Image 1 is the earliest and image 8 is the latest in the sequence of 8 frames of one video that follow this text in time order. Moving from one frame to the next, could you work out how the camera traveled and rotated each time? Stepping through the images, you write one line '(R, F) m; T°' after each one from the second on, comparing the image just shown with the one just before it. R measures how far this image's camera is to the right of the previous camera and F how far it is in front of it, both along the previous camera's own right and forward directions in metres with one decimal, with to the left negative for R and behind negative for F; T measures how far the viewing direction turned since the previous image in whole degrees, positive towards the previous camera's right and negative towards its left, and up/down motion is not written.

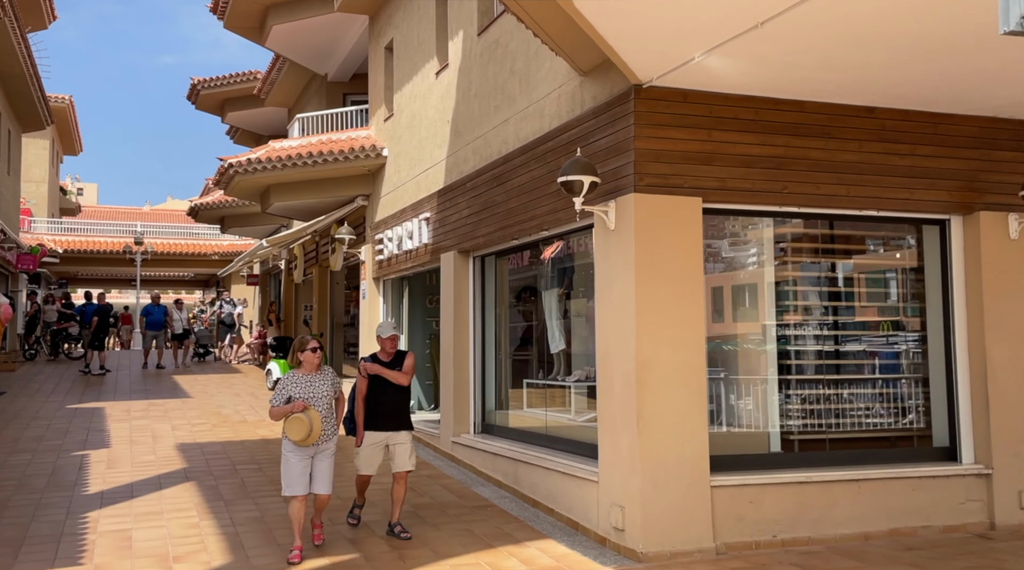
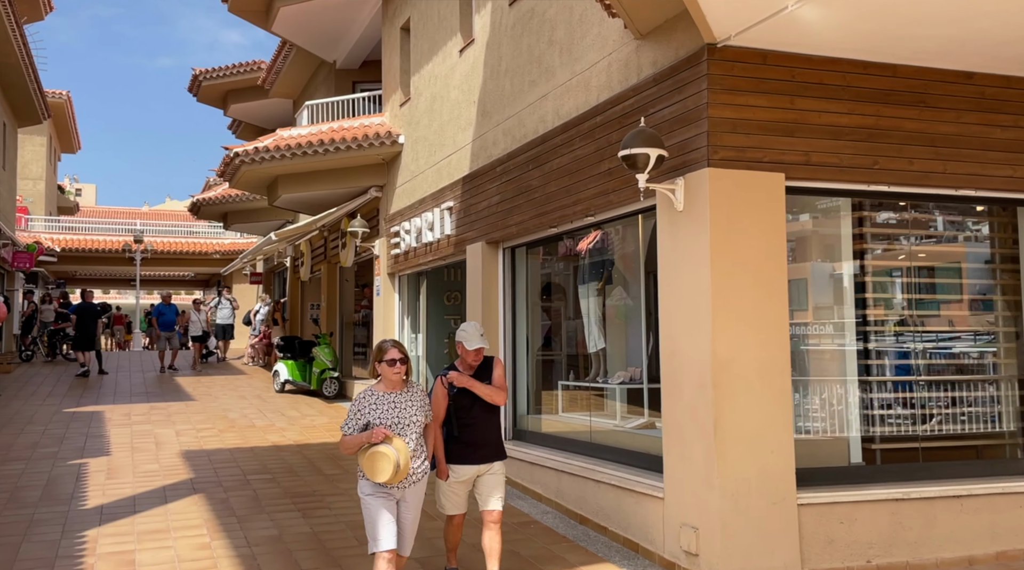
(-0.4, +0.7) m; 0°
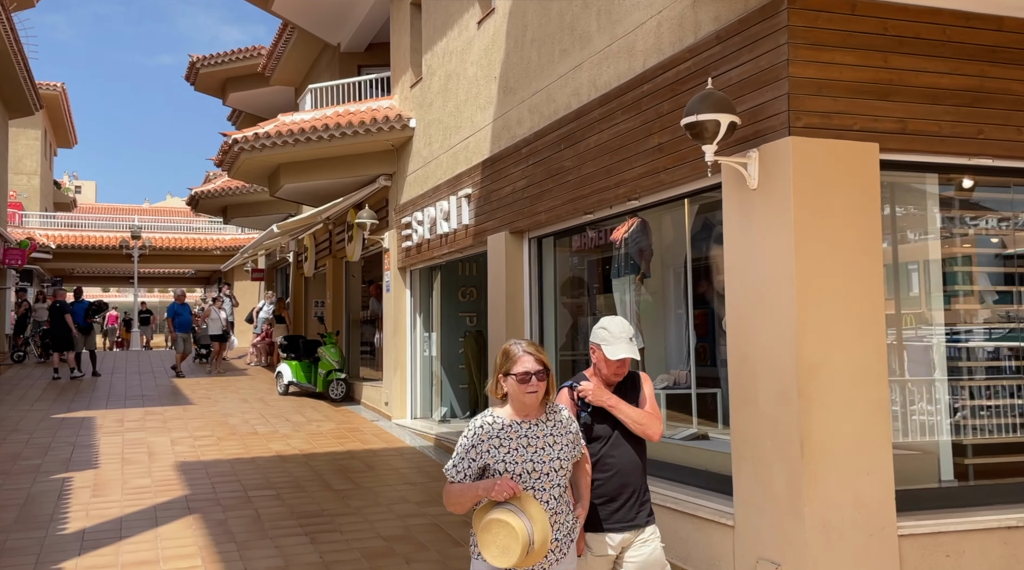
(-0.2, +0.8) m; 0°
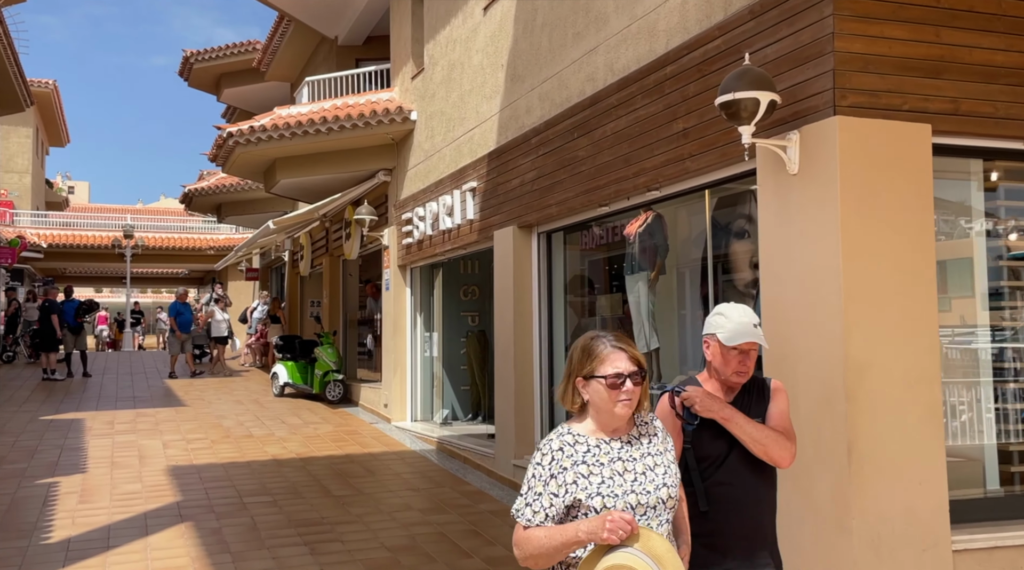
(-0.1, +0.3) m; 0°
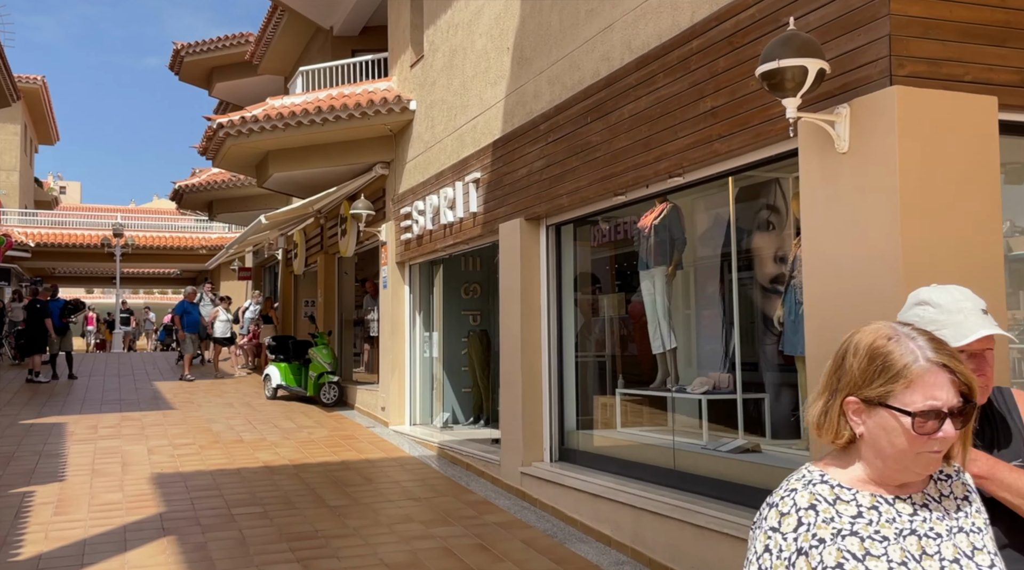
(-0.1, +0.4) m; 0°
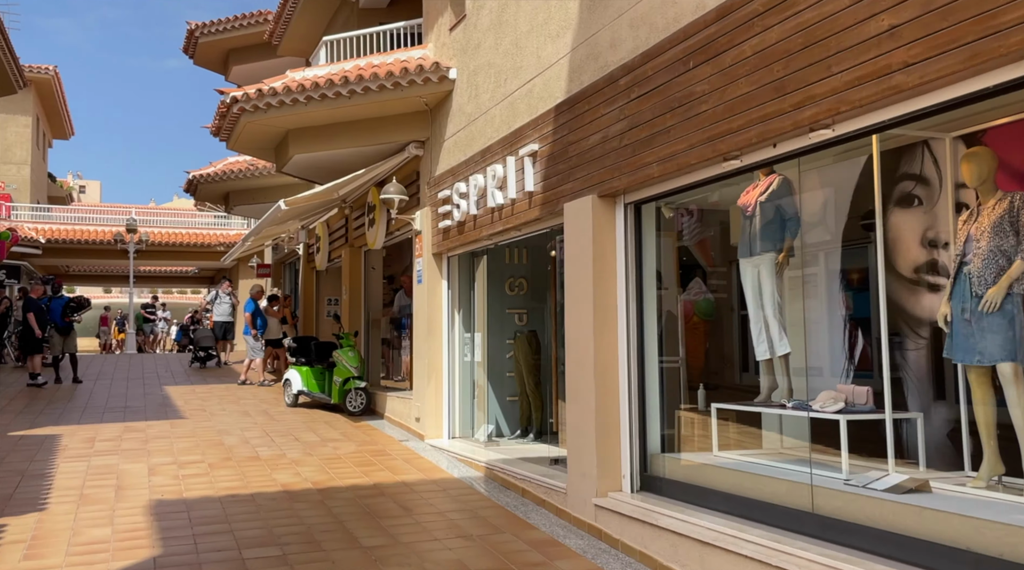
(-0.4, +1.2) m; -1°
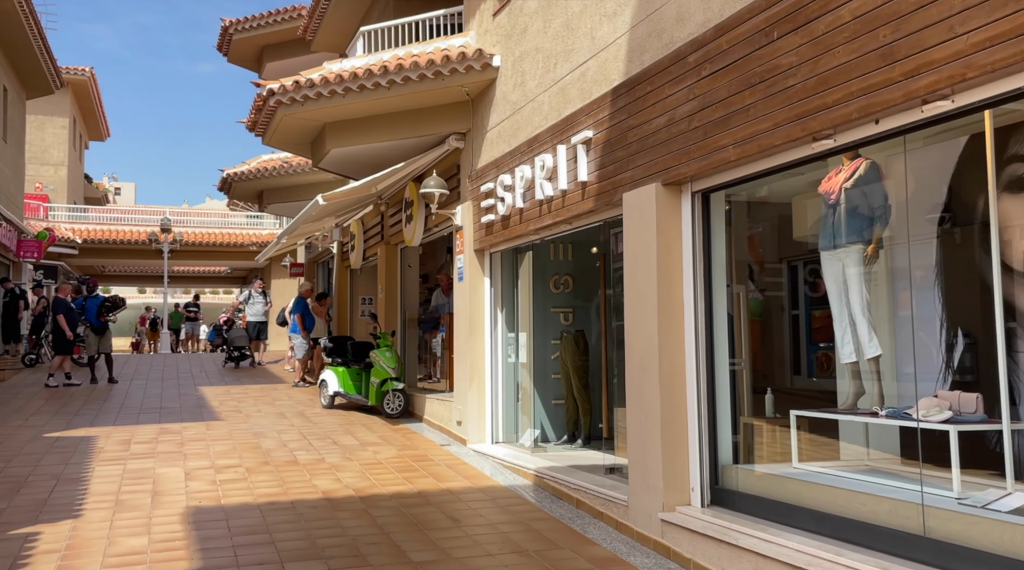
(-0.2, +0.4) m; -2°
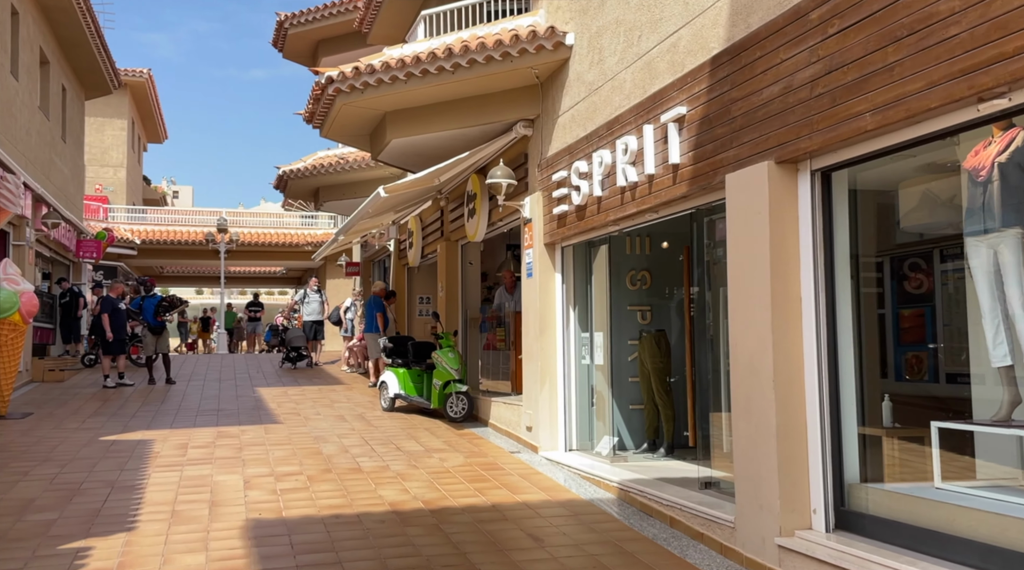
(-0.2, +0.6) m; -3°
